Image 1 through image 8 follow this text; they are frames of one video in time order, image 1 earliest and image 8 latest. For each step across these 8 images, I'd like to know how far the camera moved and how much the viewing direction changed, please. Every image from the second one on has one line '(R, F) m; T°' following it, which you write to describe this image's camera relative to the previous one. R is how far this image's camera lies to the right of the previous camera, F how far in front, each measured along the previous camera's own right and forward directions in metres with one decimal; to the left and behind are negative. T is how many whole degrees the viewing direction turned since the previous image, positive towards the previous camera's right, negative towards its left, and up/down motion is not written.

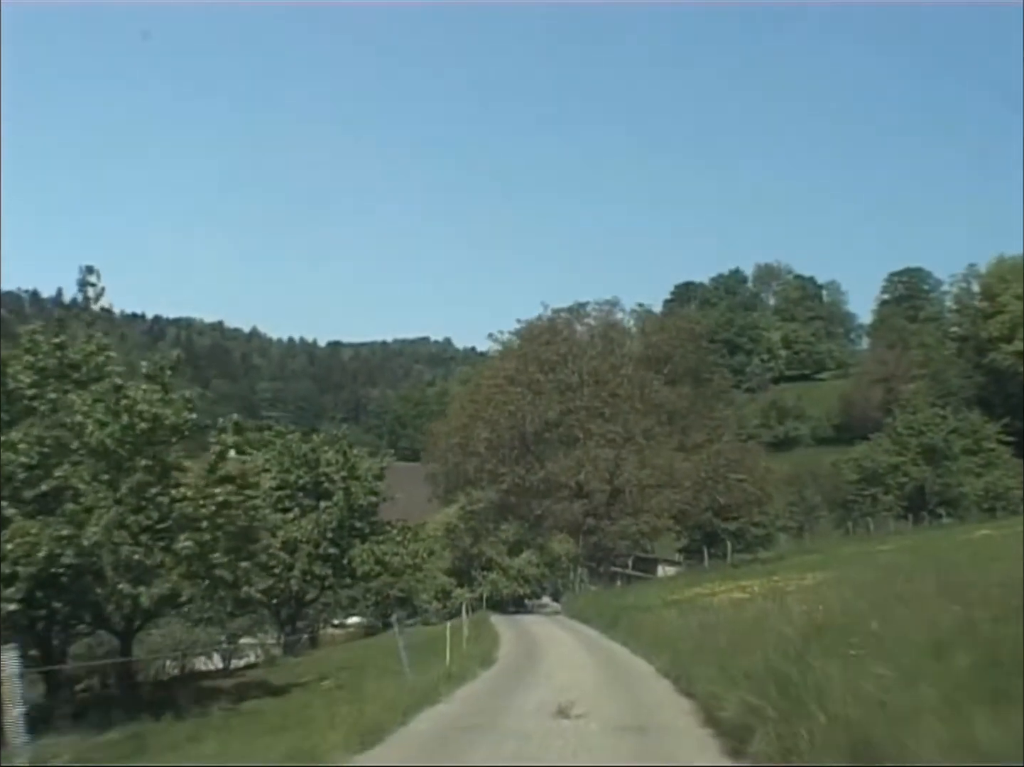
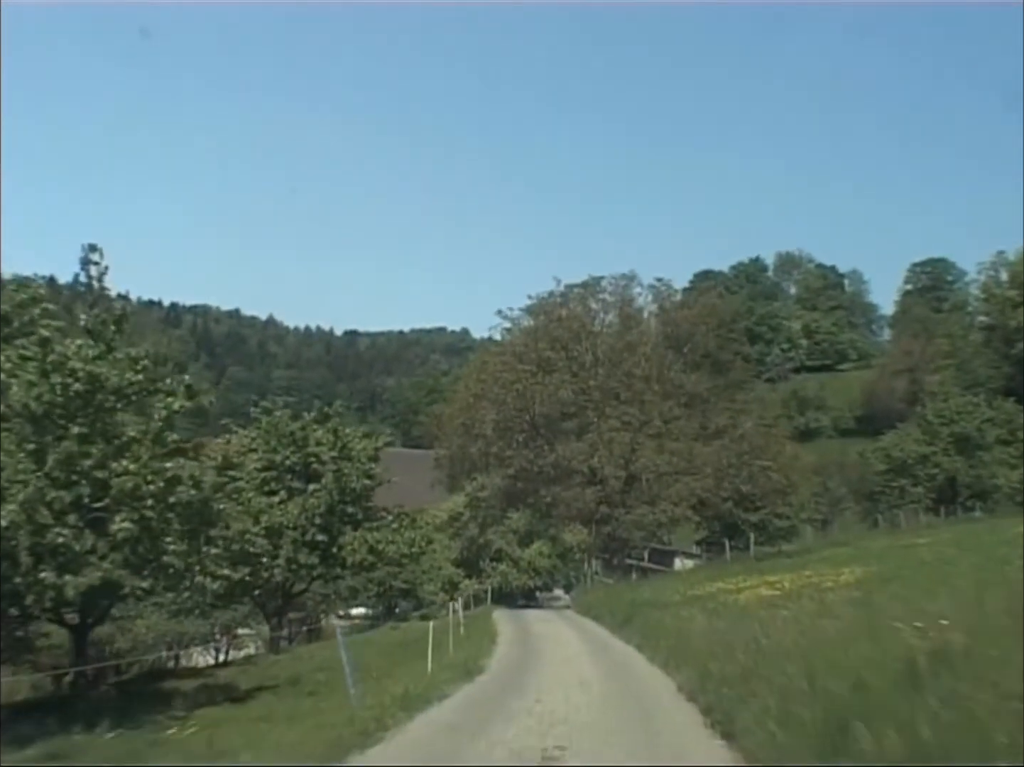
(+0.1, +0.7) m; -1°
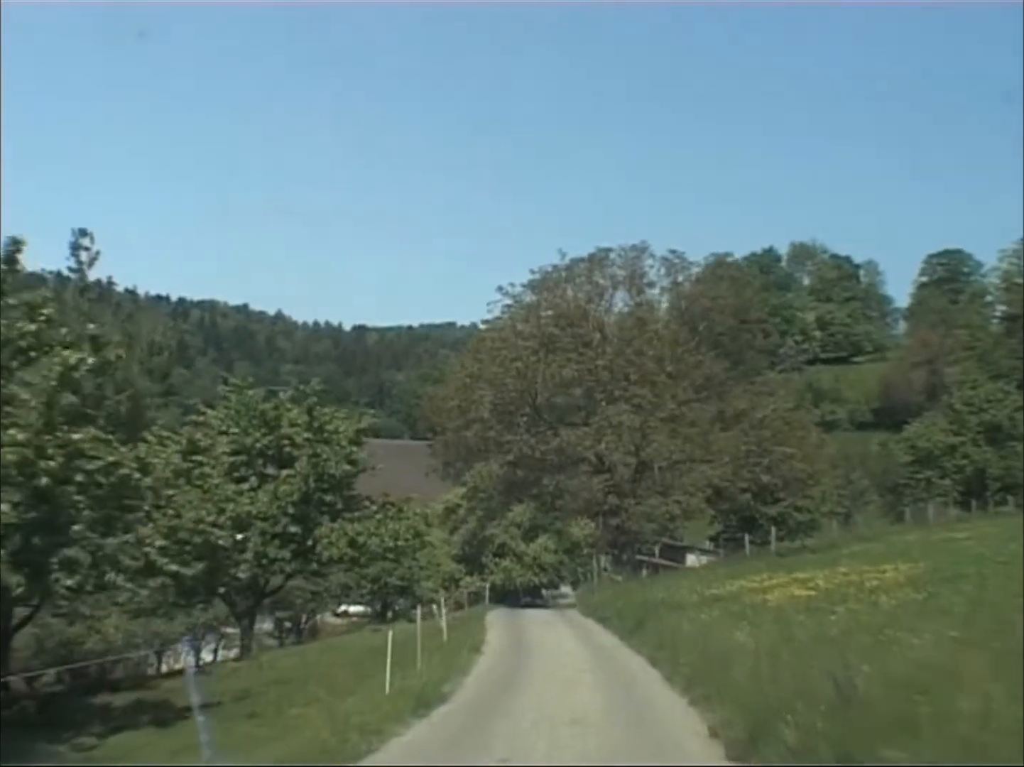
(+0.1, +0.8) m; 0°
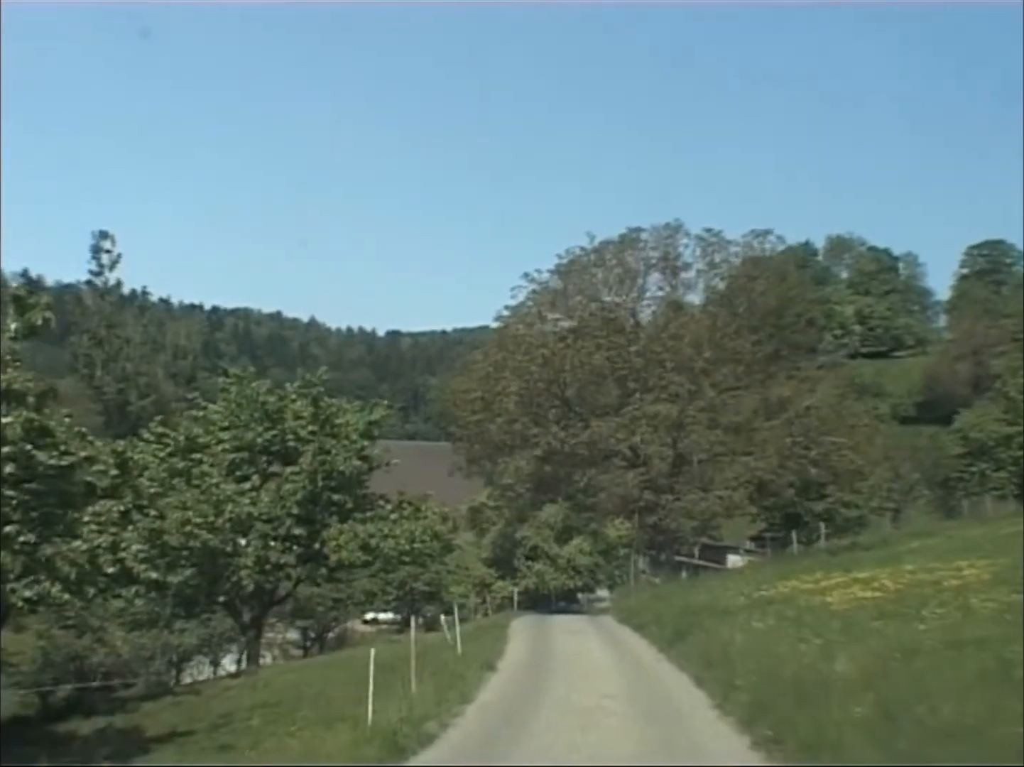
(0.0, +0.6) m; -1°
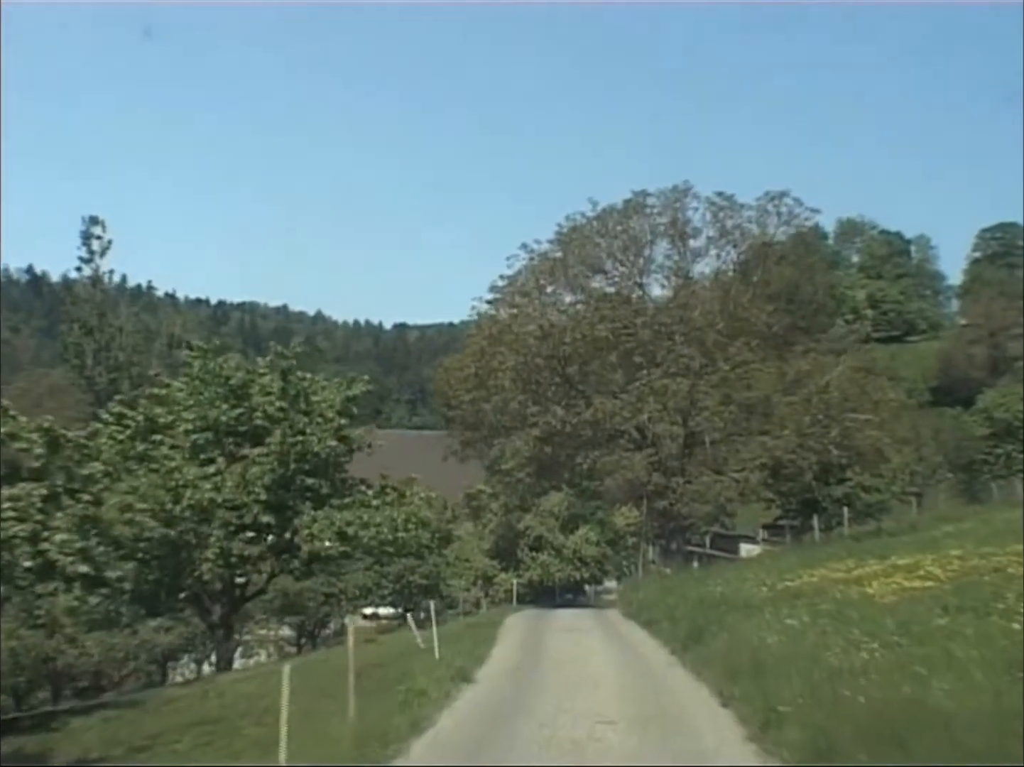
(+0.1, +0.6) m; 0°
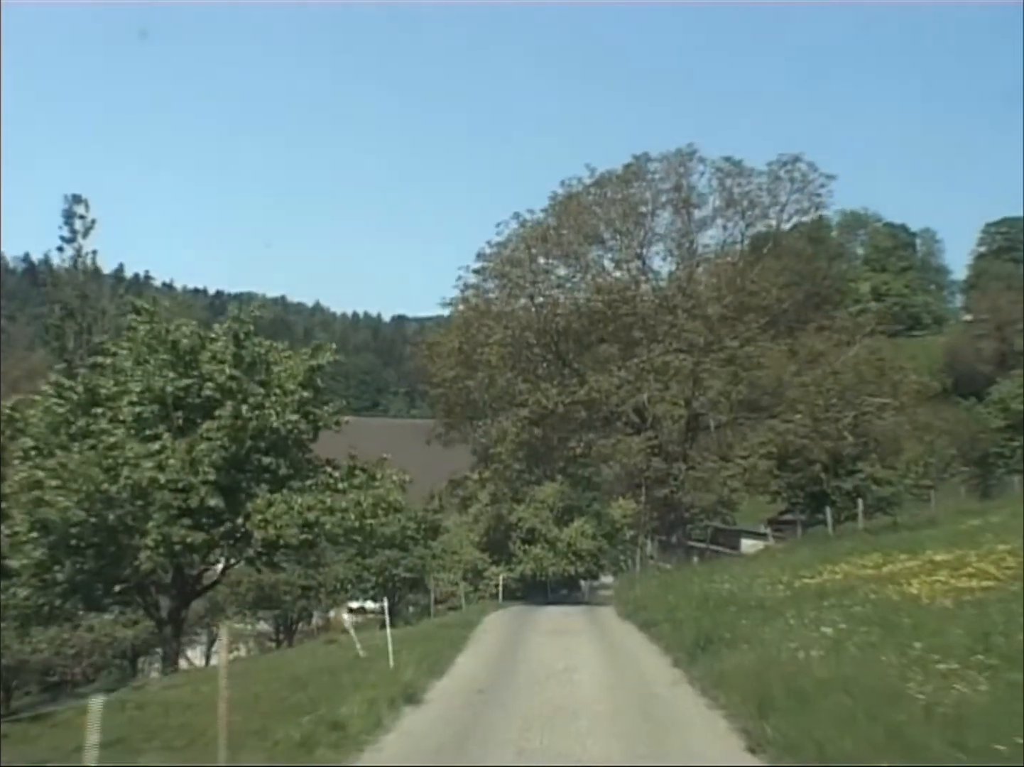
(+0.1, +0.6) m; 0°
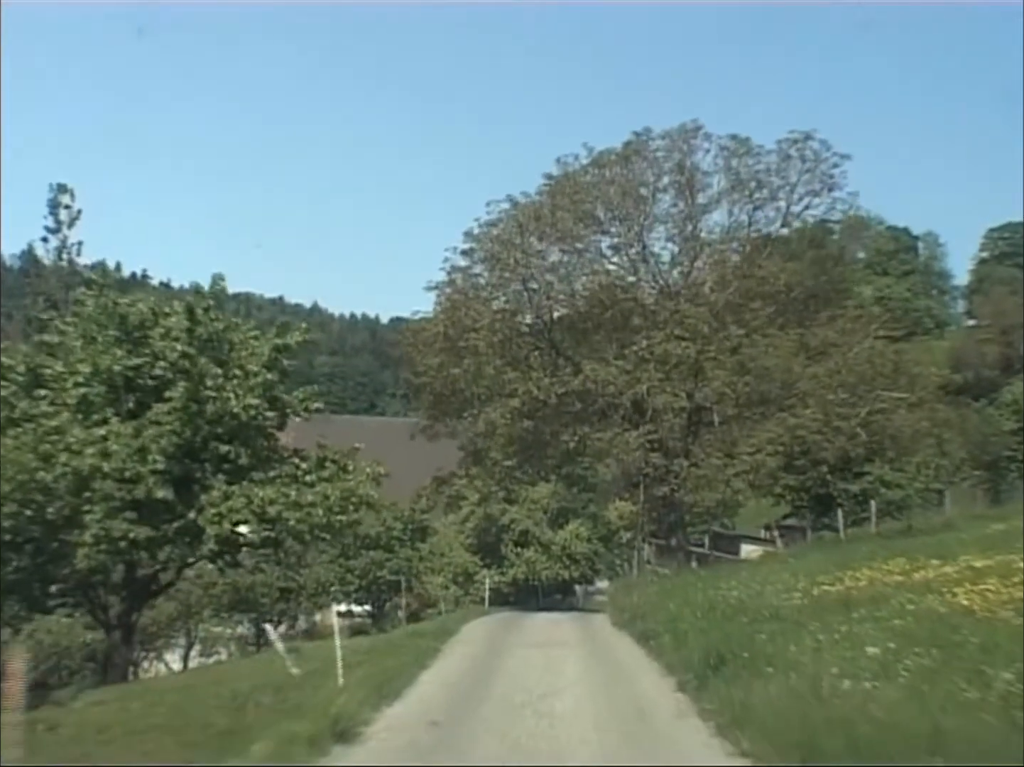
(0.0, +0.5) m; 0°
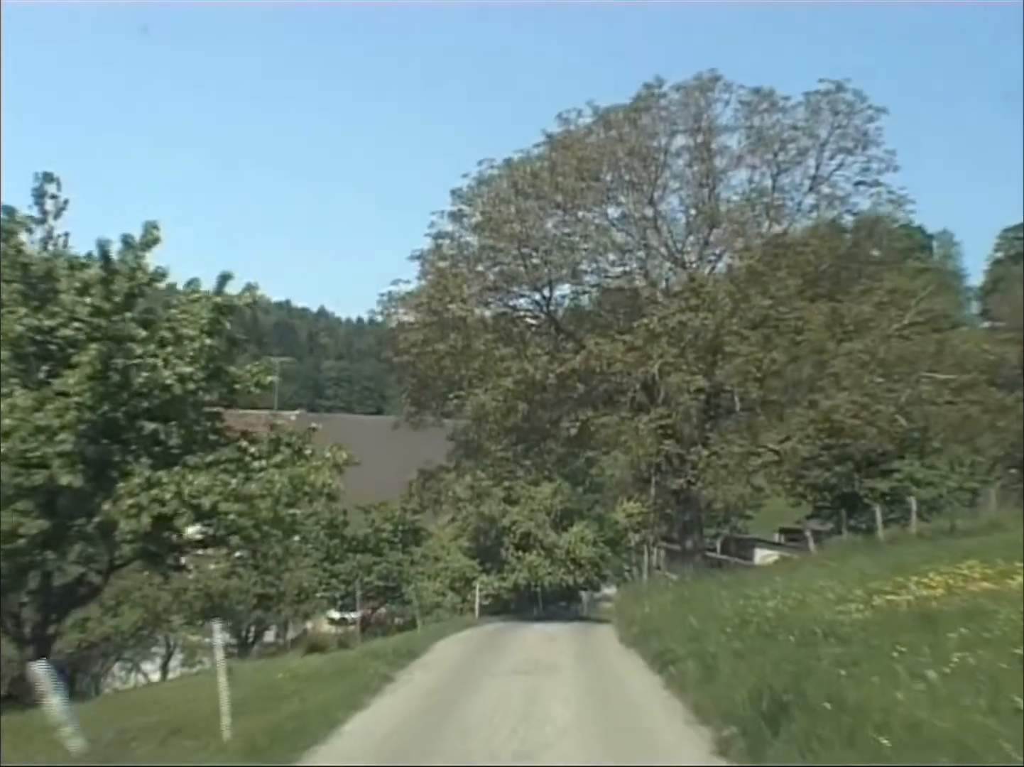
(+0.1, +0.8) m; 0°
